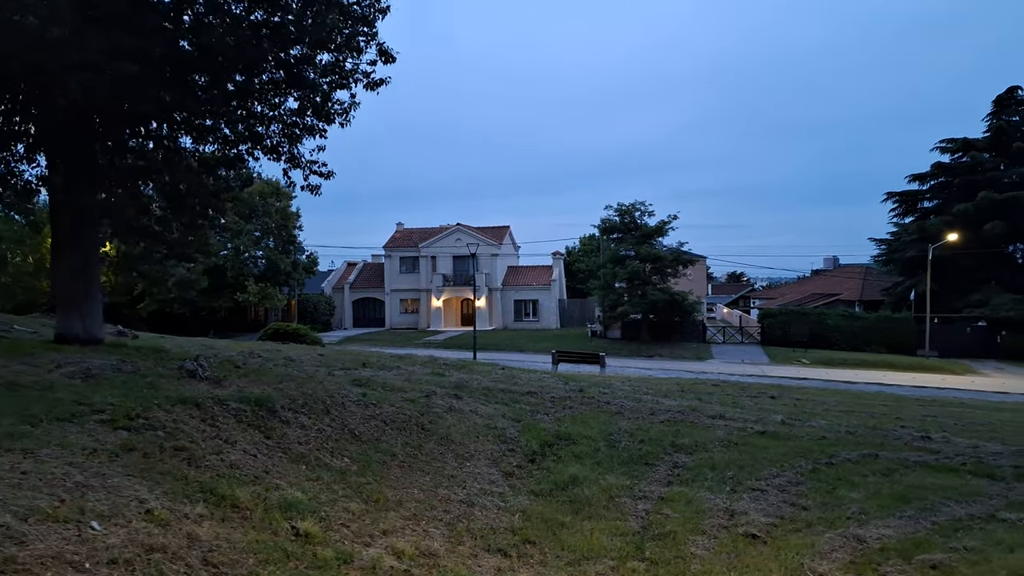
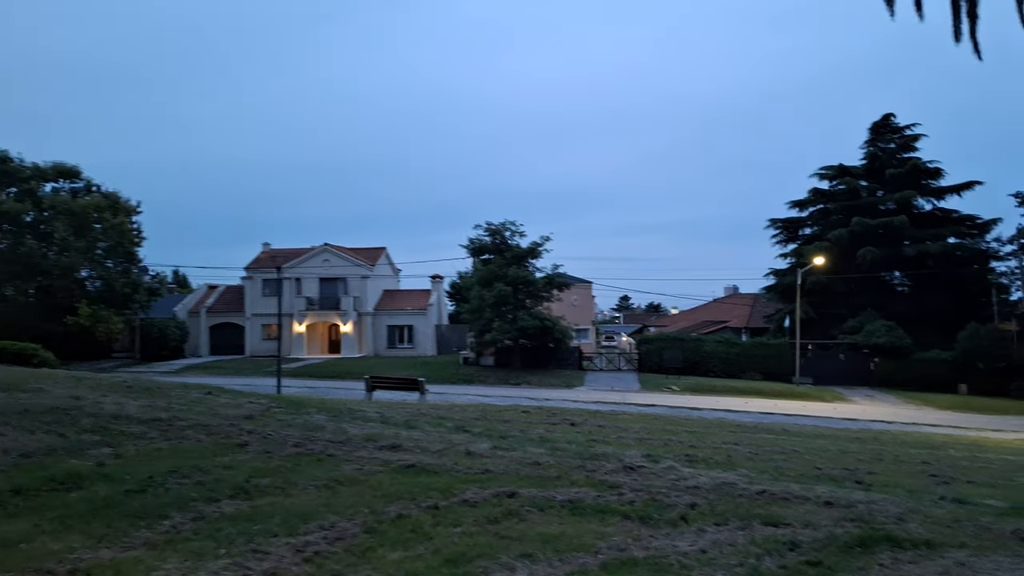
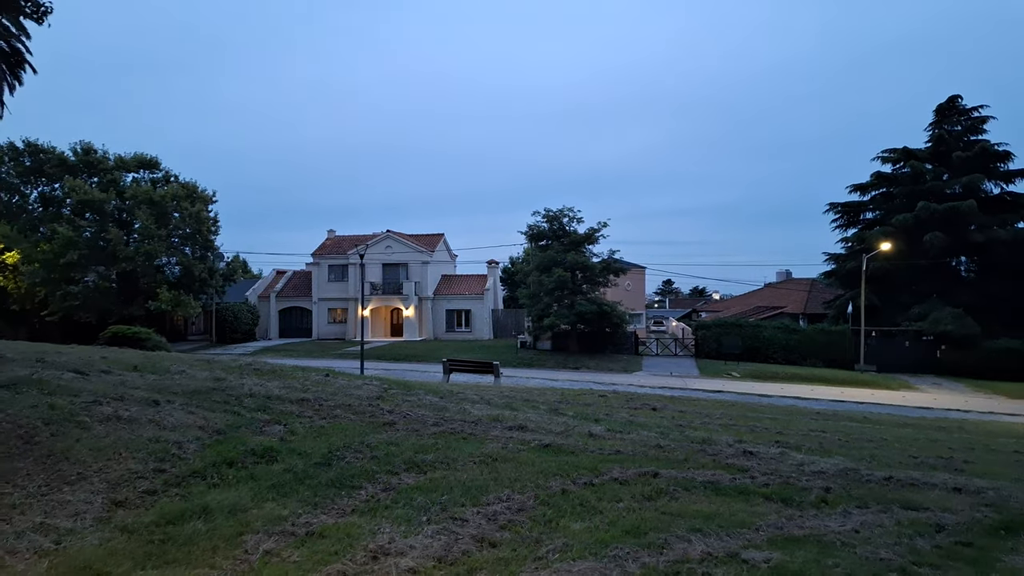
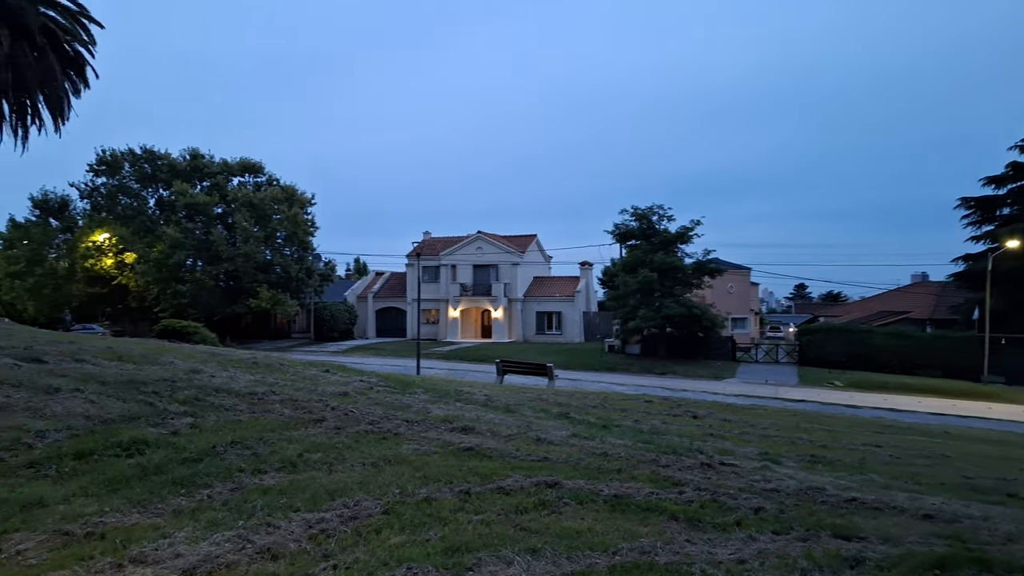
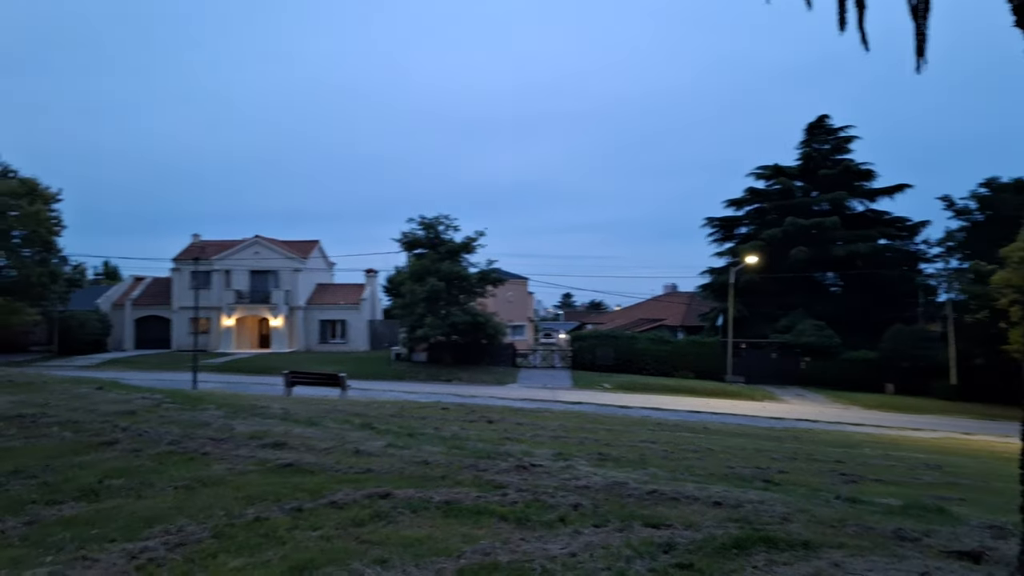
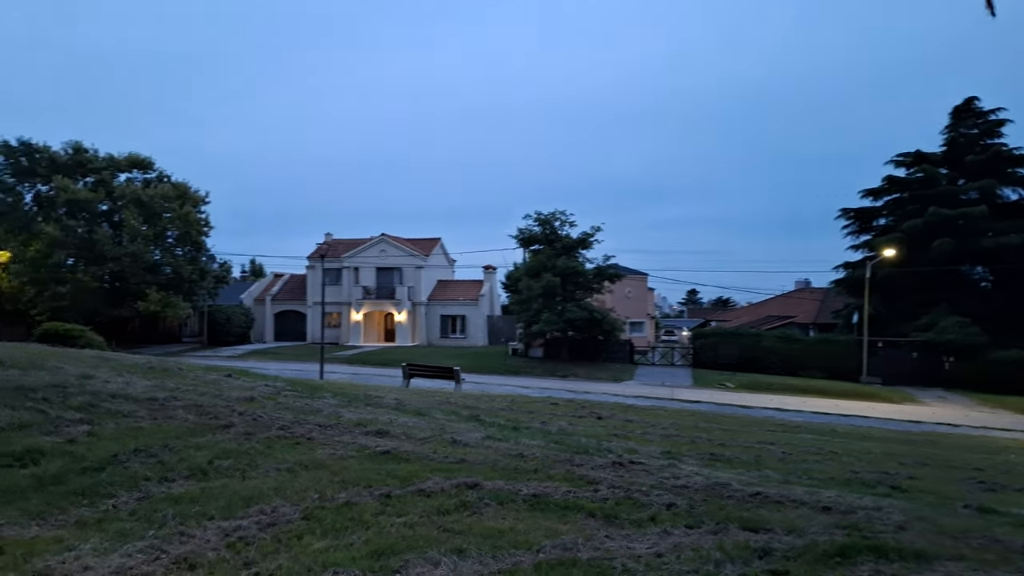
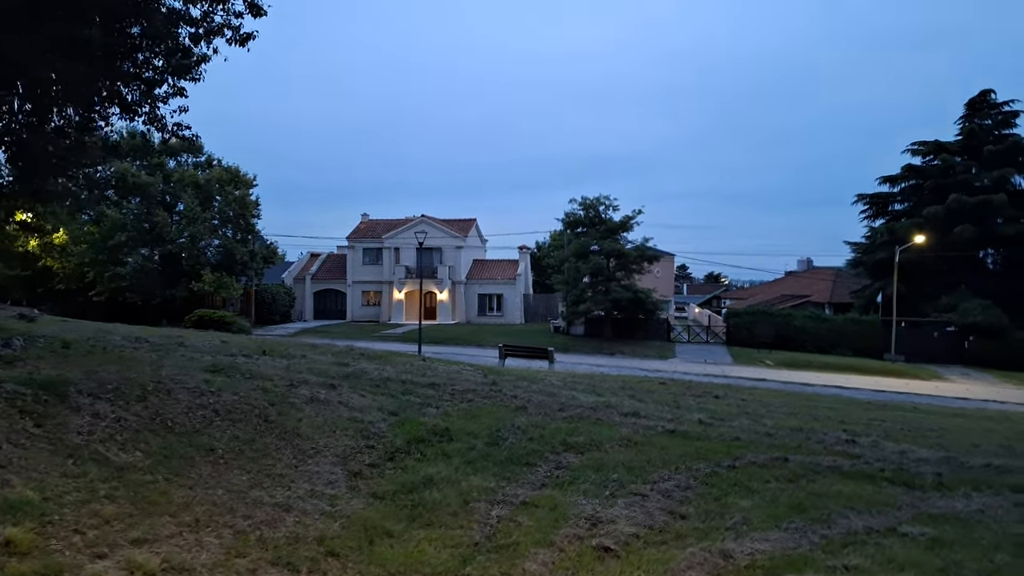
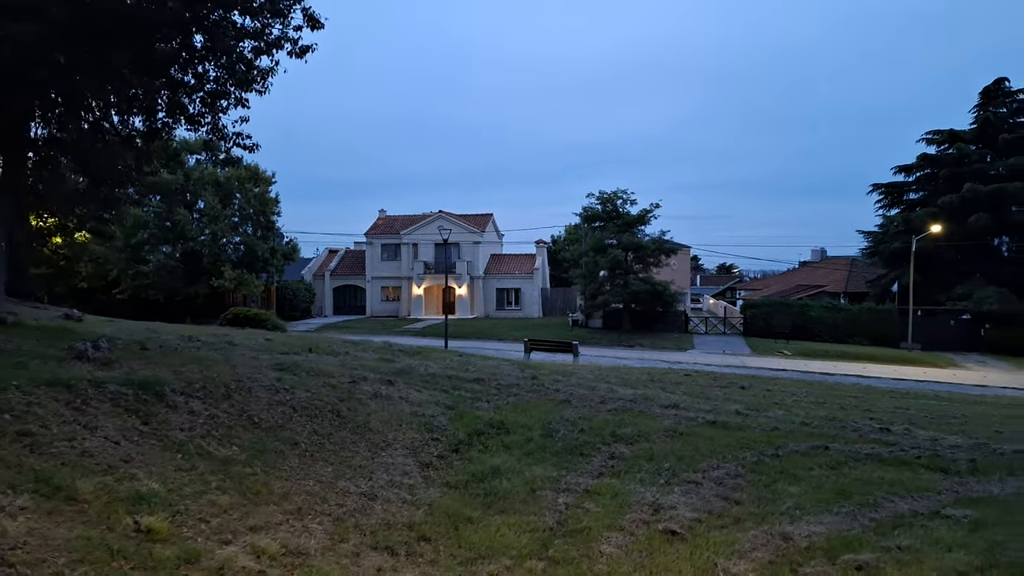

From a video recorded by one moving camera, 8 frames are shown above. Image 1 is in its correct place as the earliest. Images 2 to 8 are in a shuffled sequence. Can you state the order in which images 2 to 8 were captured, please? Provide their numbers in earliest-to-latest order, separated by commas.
8, 7, 3, 2, 5, 6, 4
